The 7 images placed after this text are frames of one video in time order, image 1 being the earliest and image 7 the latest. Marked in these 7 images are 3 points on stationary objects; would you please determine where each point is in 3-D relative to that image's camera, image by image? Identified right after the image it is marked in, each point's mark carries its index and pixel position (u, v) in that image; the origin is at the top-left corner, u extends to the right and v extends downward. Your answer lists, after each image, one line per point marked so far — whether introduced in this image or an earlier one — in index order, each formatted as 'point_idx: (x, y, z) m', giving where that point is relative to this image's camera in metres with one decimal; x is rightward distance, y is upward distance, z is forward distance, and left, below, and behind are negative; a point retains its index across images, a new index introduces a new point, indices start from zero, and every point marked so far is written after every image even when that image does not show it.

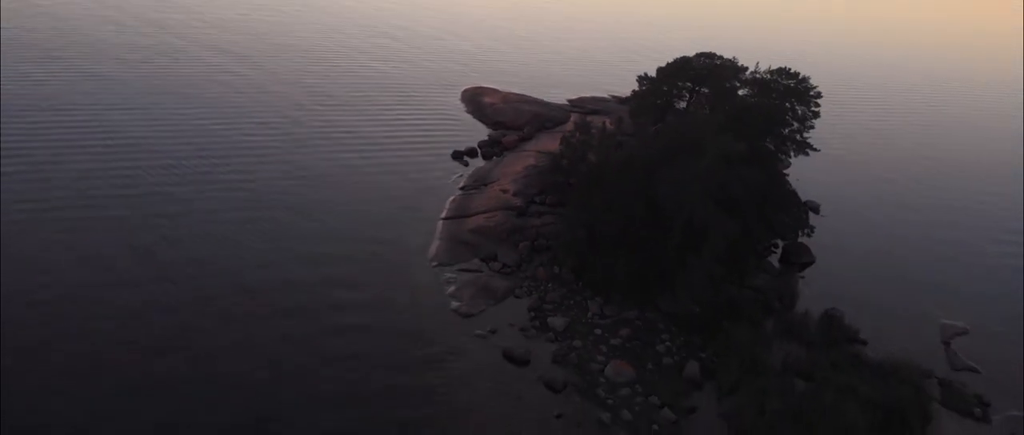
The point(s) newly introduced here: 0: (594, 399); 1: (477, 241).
0: (+1.6, -3.4, +14.7) m
1: (-0.8, -0.5, +18.6) m
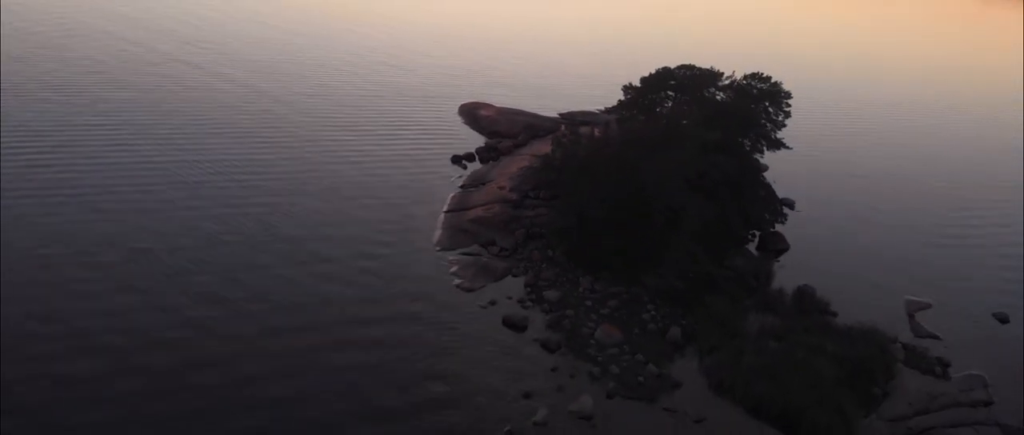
0: (+1.6, -2.9, +16.1) m
1: (-0.9, -0.2, +20.2) m
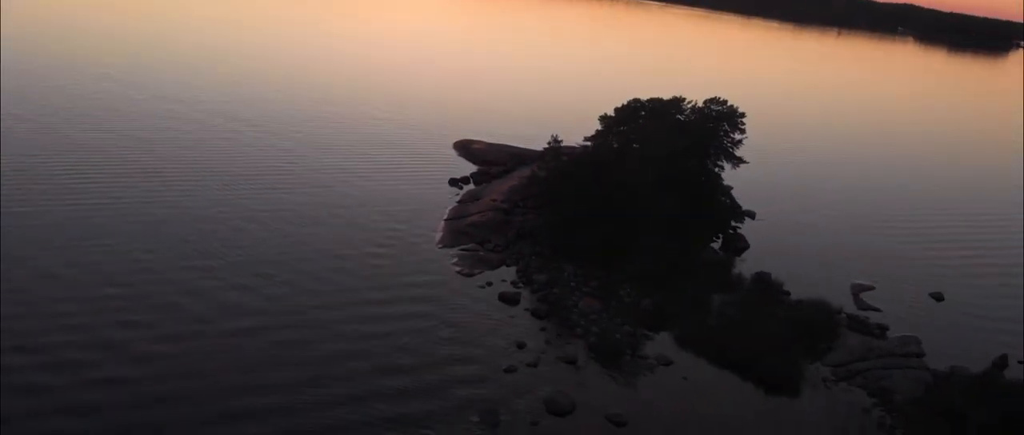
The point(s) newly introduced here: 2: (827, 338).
0: (+1.4, -2.5, +18.6) m
1: (-1.2, -0.4, +23.0) m
2: (+7.9, -3.0, +19.1) m
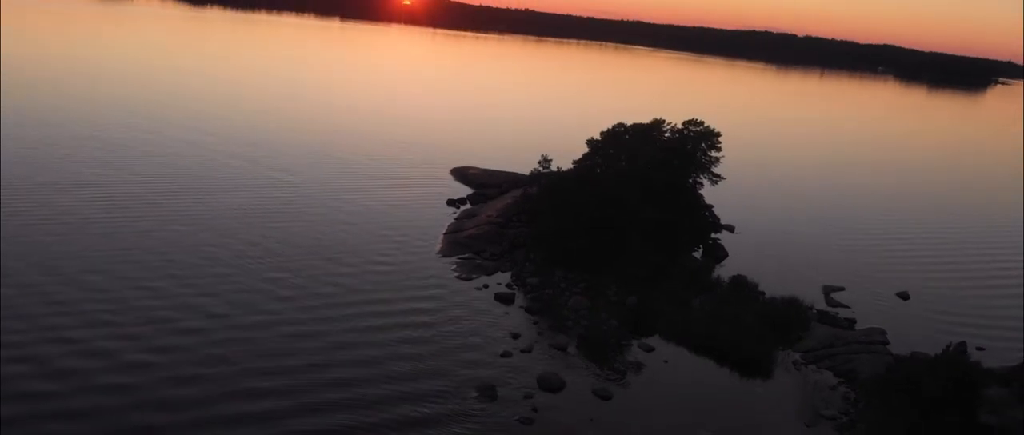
0: (+1.3, -2.6, +20.2) m
1: (-1.3, -0.8, +24.7) m
2: (+7.8, -3.0, +20.7) m
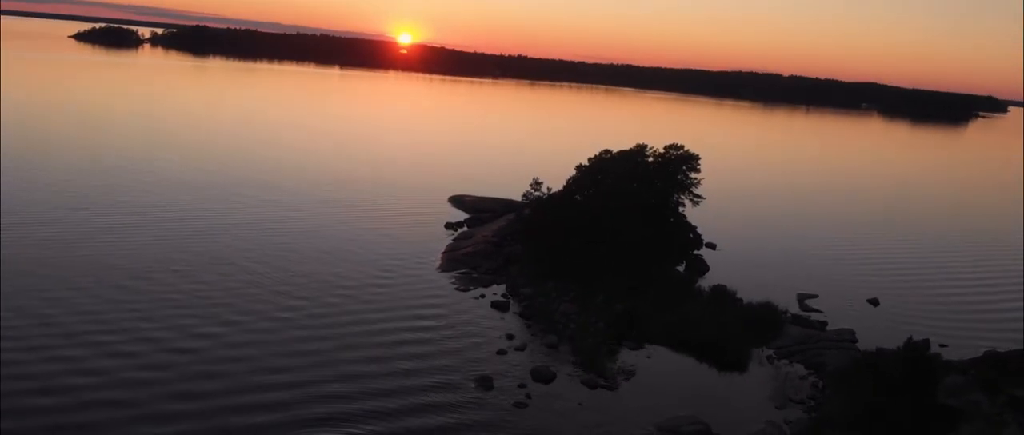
0: (+1.2, -3.0, +21.8) m
1: (-1.5, -1.5, +26.4) m
2: (+7.6, -3.3, +22.3) m
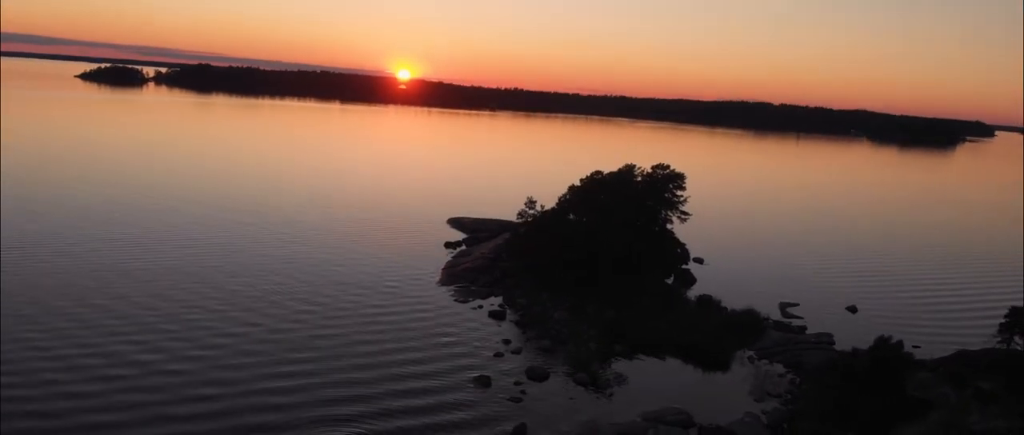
0: (+1.1, -3.4, +23.1) m
1: (-1.7, -2.1, +27.7) m
2: (+7.5, -3.6, +23.6) m
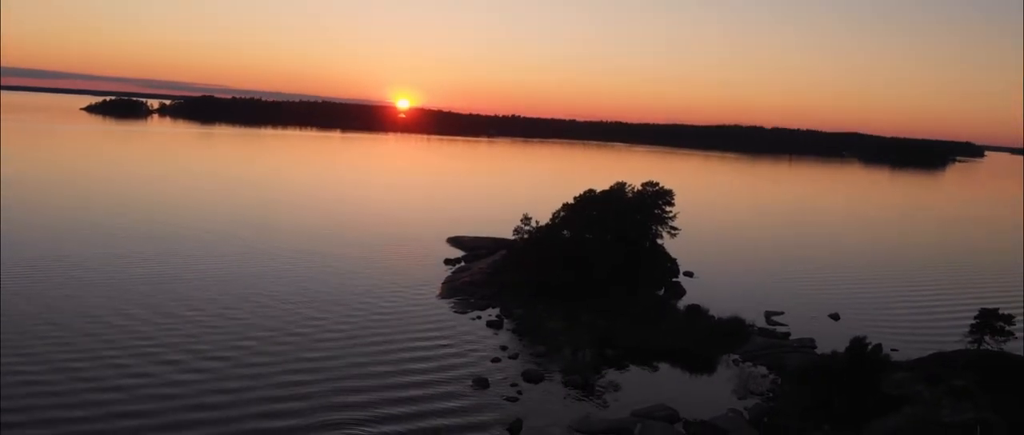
0: (+0.9, -3.8, +24.3) m
1: (-1.8, -2.7, +28.9) m
2: (+7.4, -4.0, +24.7) m
